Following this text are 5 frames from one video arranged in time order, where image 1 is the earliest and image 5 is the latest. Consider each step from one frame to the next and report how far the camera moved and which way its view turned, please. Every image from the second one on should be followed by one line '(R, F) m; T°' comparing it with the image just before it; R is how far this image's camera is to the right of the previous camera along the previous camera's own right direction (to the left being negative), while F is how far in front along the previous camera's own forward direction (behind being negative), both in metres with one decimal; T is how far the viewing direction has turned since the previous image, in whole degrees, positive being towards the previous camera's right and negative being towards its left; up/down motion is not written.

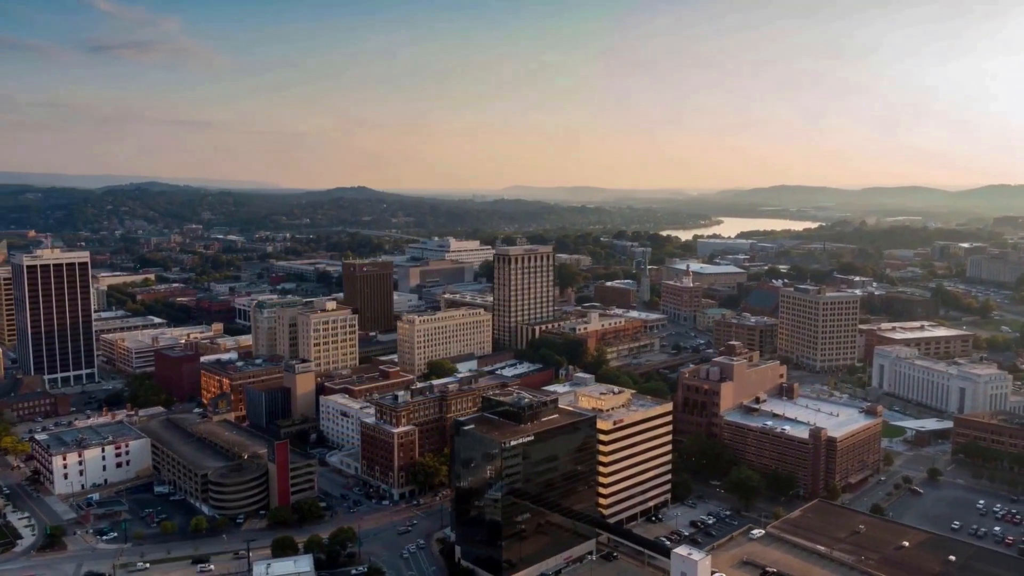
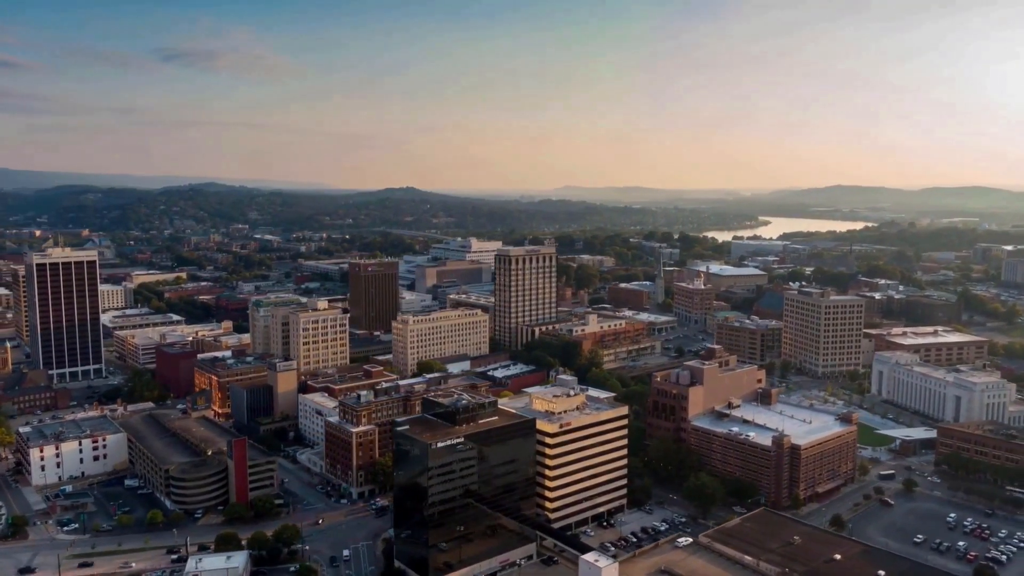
(+4.2, +0.3) m; -4°
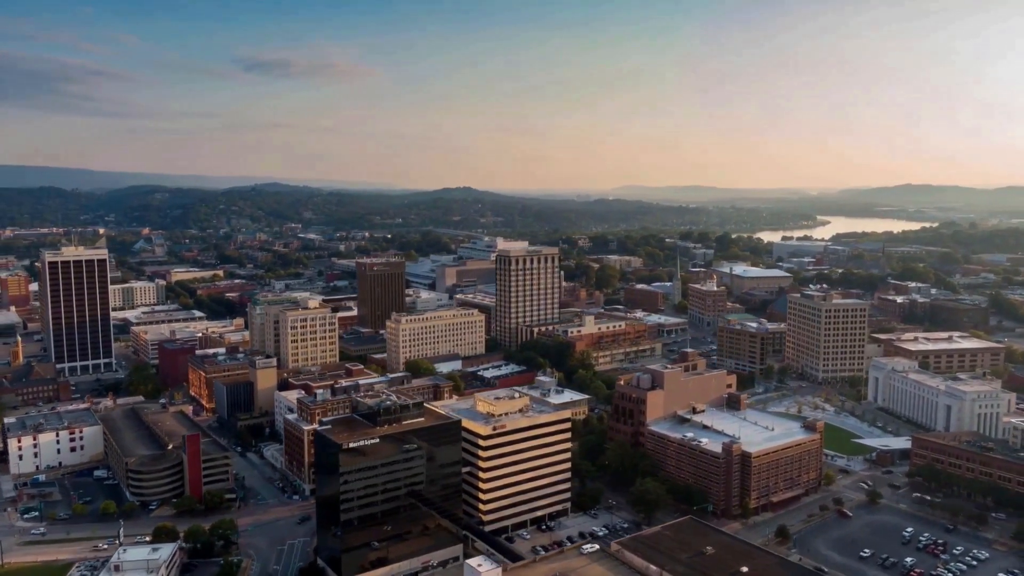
(+5.1, +0.4) m; -4°
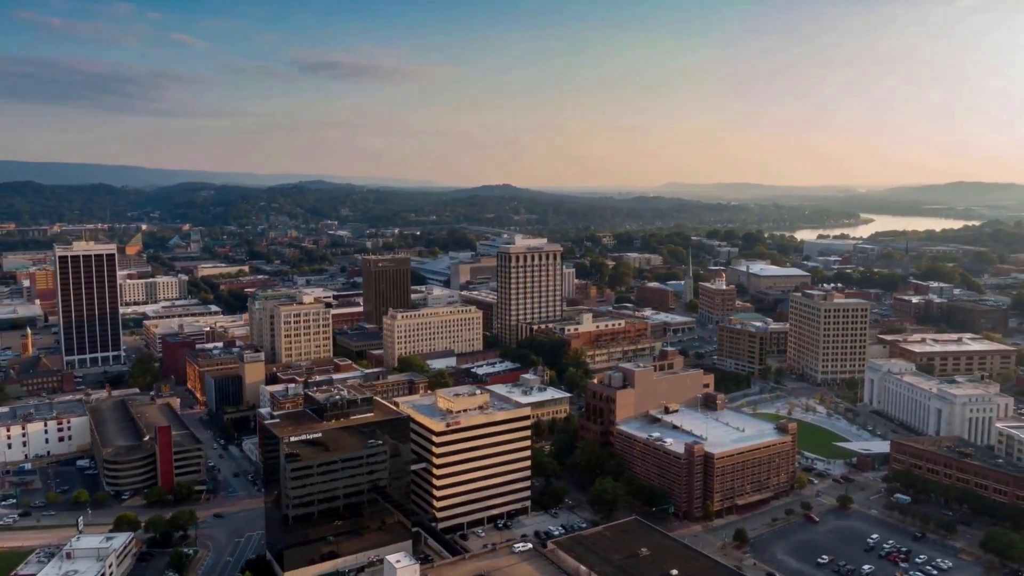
(+3.5, +0.2) m; -3°
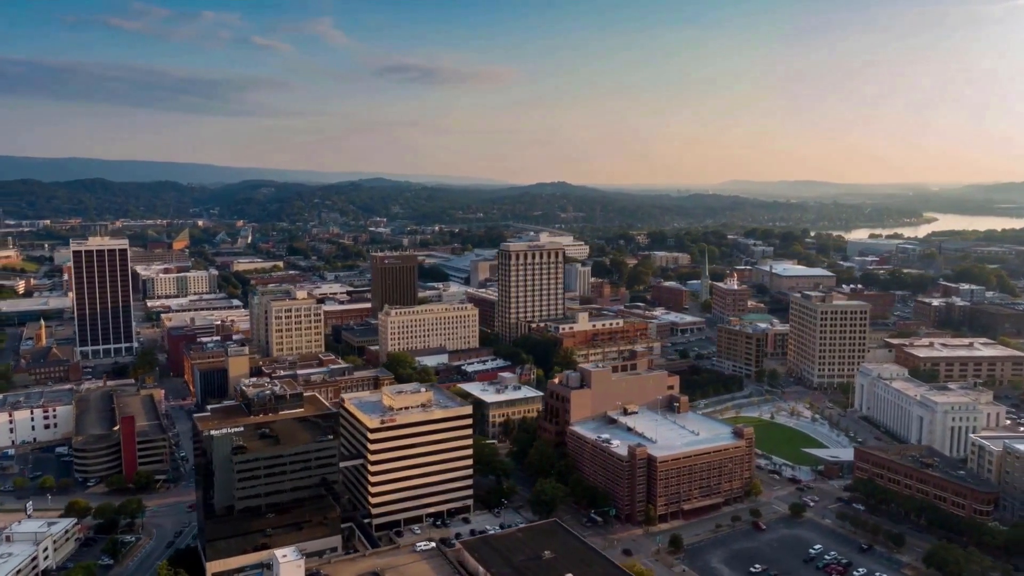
(+5.0, +0.4) m; -4°
